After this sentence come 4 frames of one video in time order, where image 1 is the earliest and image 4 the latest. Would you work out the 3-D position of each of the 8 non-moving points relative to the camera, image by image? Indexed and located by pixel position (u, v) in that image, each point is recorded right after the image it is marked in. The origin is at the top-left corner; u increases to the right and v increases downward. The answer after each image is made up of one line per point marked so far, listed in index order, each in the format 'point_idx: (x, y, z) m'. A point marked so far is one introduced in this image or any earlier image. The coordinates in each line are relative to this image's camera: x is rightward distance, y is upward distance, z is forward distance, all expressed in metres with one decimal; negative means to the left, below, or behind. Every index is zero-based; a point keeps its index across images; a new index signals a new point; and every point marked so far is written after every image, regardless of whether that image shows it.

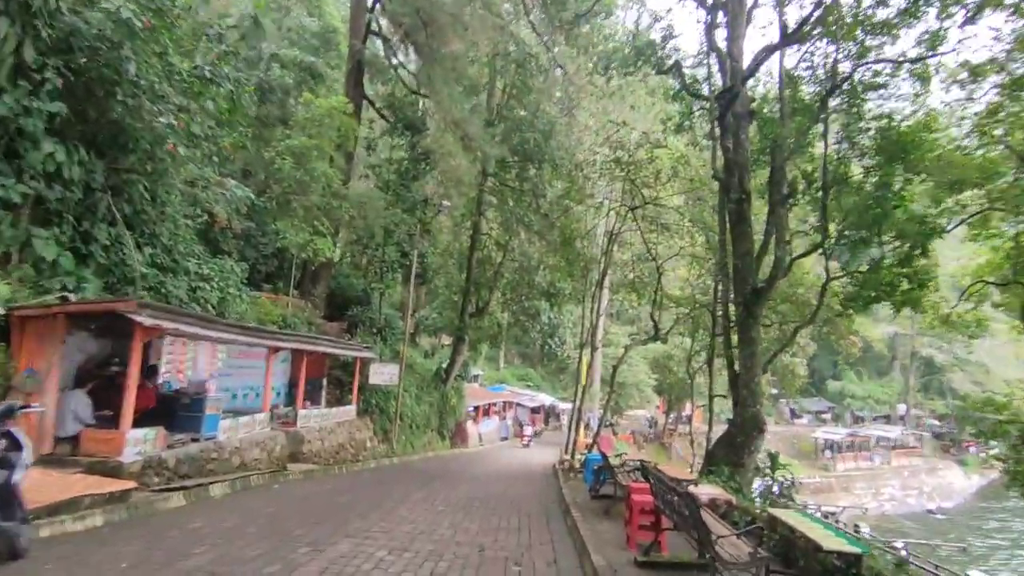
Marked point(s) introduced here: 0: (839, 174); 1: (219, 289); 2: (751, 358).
0: (+6.1, +2.1, +11.0) m
1: (-6.9, 0.0, +13.9) m
2: (+3.8, -1.1, +9.5) m
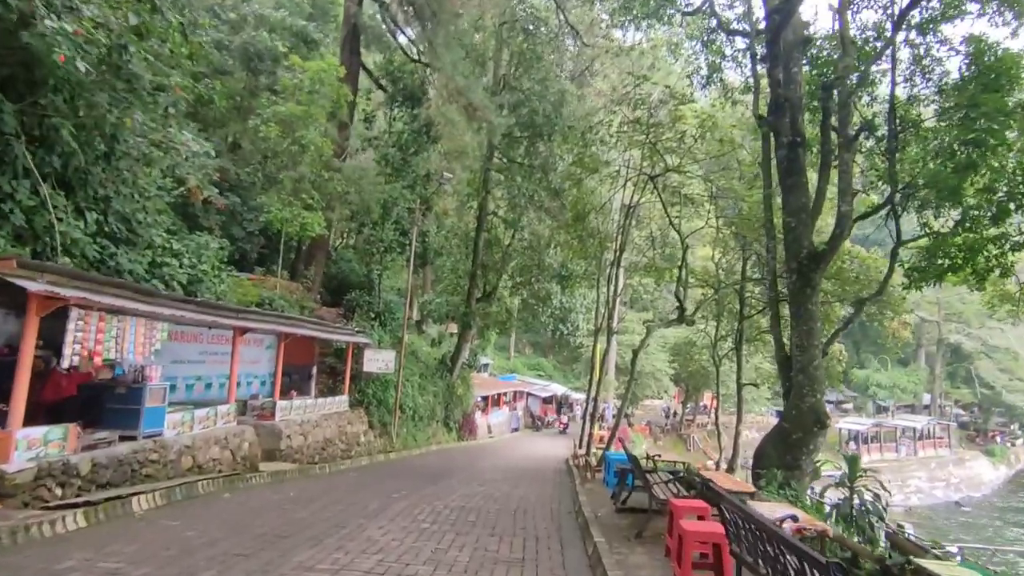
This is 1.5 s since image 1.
0: (+6.1, +2.6, +9.2) m
1: (-6.8, +0.5, +12.4) m
2: (+3.9, -0.7, +7.8) m
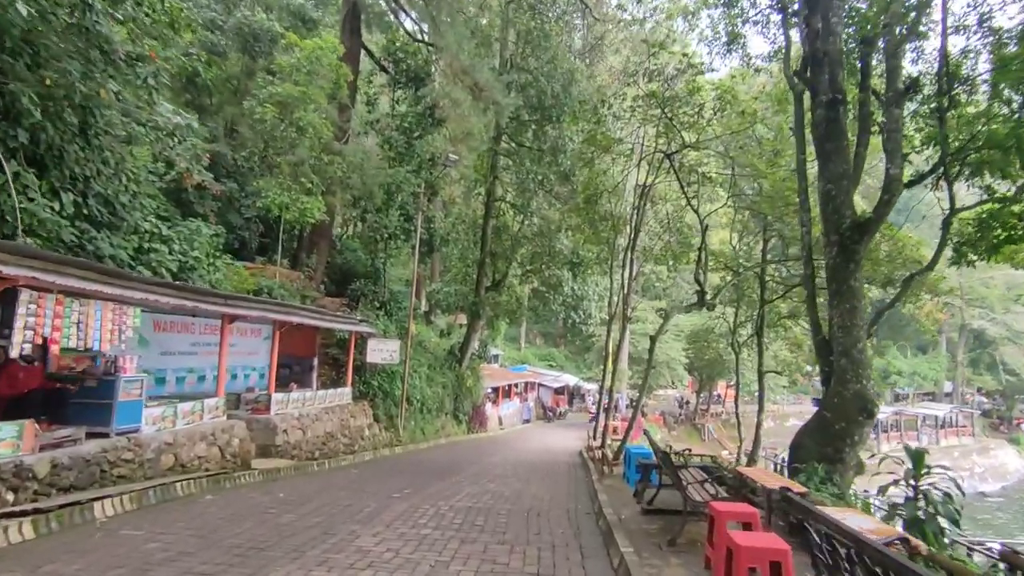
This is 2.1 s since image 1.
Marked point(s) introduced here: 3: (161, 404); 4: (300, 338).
0: (+6.2, +3.0, +8.3) m
1: (-6.6, +0.7, +11.8) m
2: (+4.0, -0.4, +7.0) m
3: (-4.4, -1.4, +7.3) m
4: (-5.2, -1.2, +14.5) m
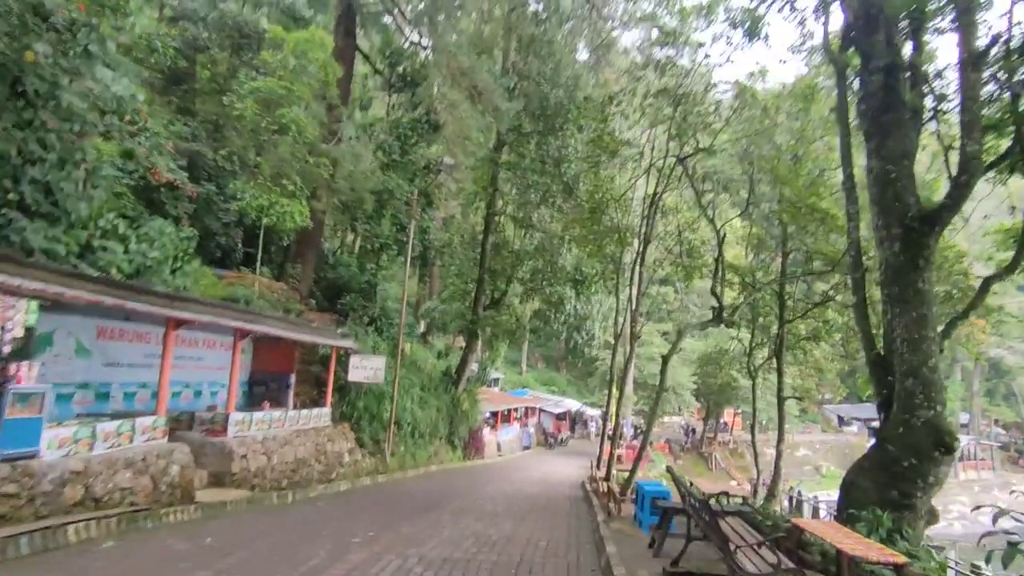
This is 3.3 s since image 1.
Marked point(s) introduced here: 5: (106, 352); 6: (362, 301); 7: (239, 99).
0: (+6.2, +2.8, +7.1) m
1: (-6.7, +0.6, +10.6) m
2: (+3.9, -0.4, +5.7) m
3: (-4.5, -1.4, +6.0) m
4: (-5.3, -1.4, +13.2) m
5: (-6.1, -1.0, +8.8) m
6: (-5.0, -0.4, +20.0) m
7: (-6.7, +4.6, +14.4) m
